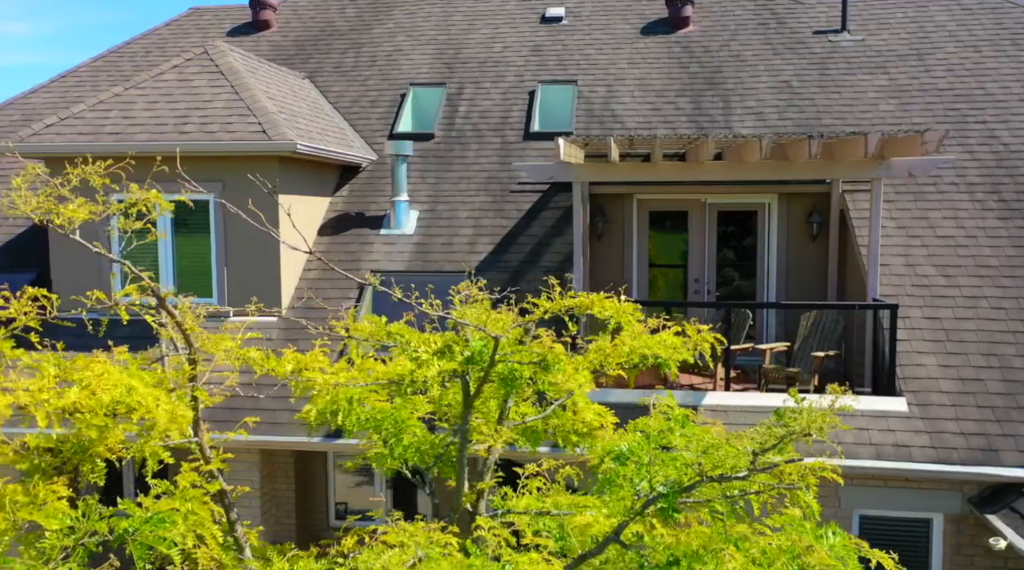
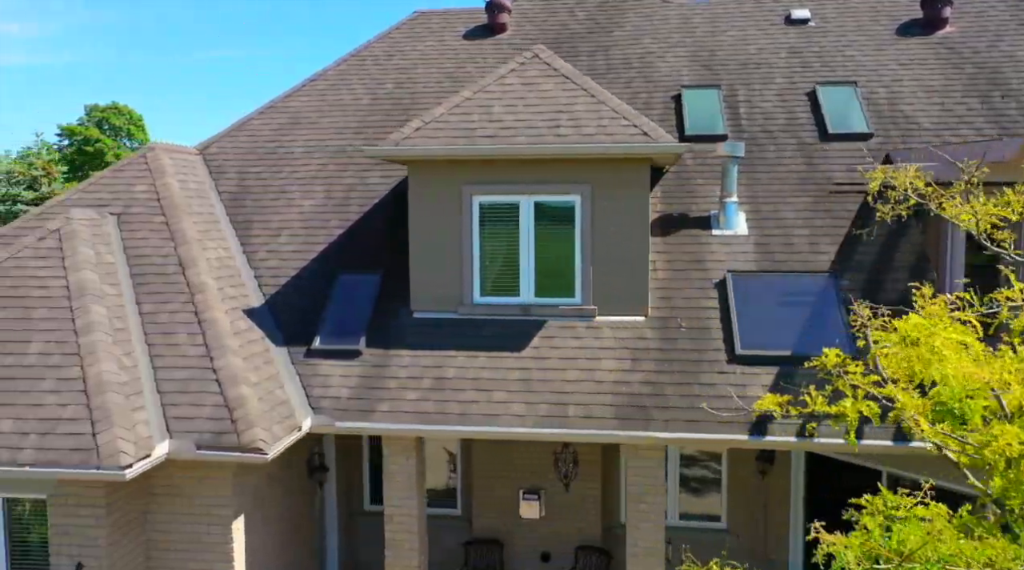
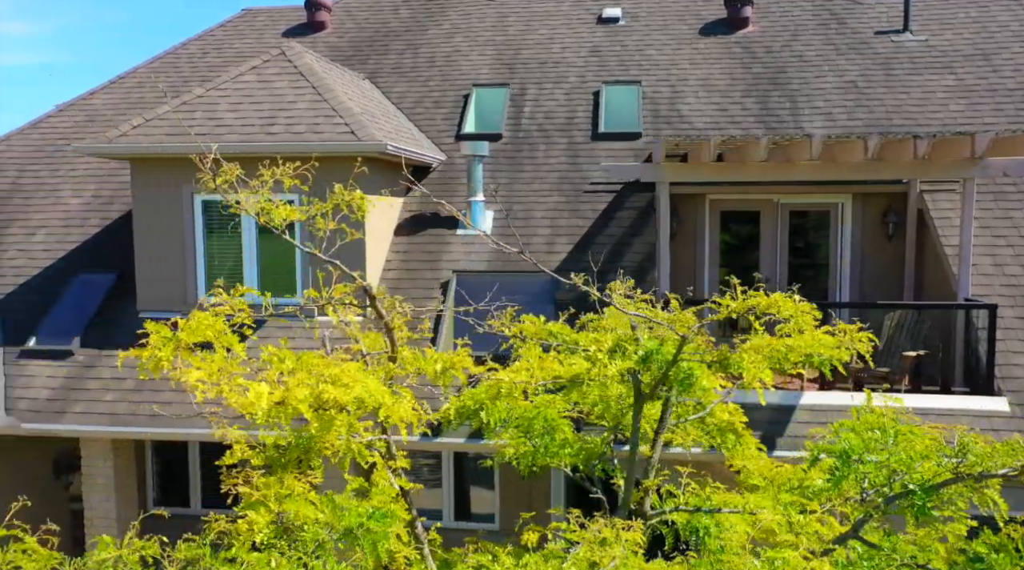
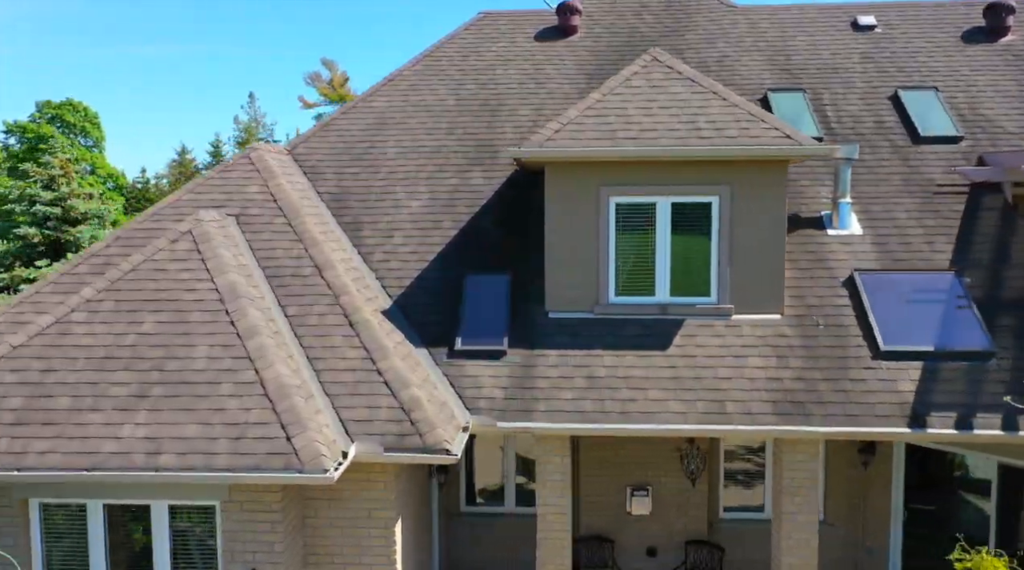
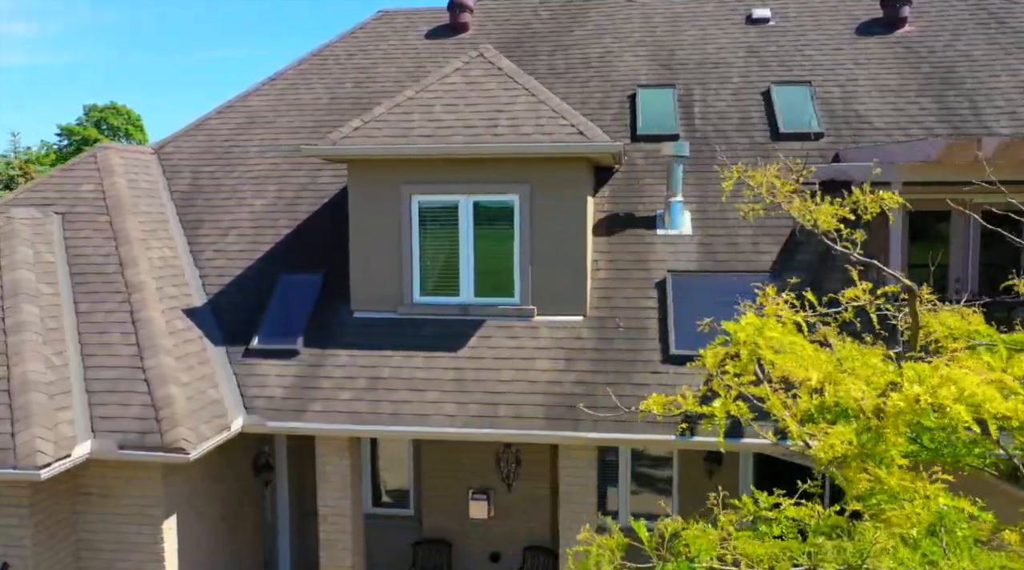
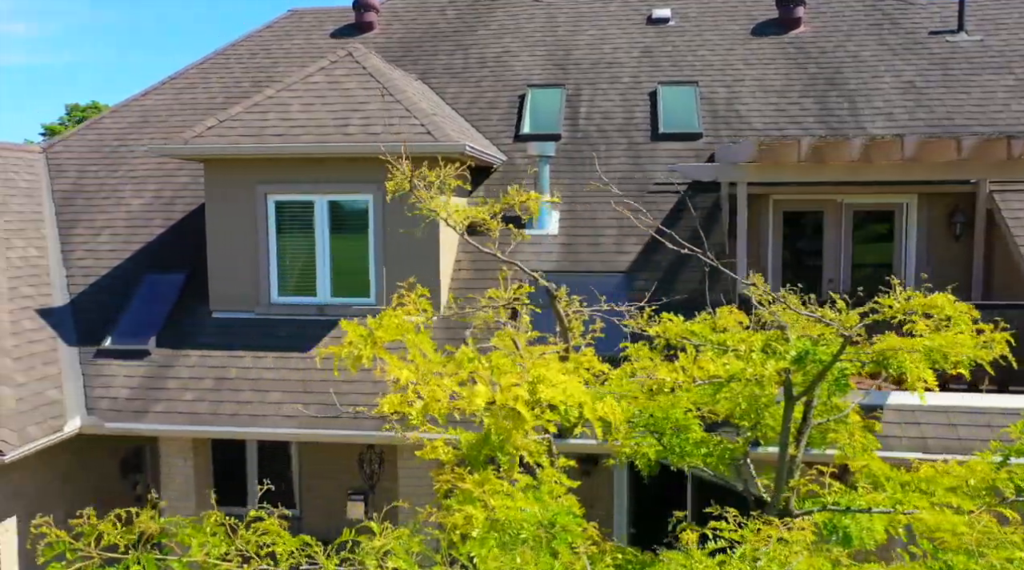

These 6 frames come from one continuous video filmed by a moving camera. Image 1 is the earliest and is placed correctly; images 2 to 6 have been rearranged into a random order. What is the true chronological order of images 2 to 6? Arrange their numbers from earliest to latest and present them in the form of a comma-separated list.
3, 6, 5, 2, 4
